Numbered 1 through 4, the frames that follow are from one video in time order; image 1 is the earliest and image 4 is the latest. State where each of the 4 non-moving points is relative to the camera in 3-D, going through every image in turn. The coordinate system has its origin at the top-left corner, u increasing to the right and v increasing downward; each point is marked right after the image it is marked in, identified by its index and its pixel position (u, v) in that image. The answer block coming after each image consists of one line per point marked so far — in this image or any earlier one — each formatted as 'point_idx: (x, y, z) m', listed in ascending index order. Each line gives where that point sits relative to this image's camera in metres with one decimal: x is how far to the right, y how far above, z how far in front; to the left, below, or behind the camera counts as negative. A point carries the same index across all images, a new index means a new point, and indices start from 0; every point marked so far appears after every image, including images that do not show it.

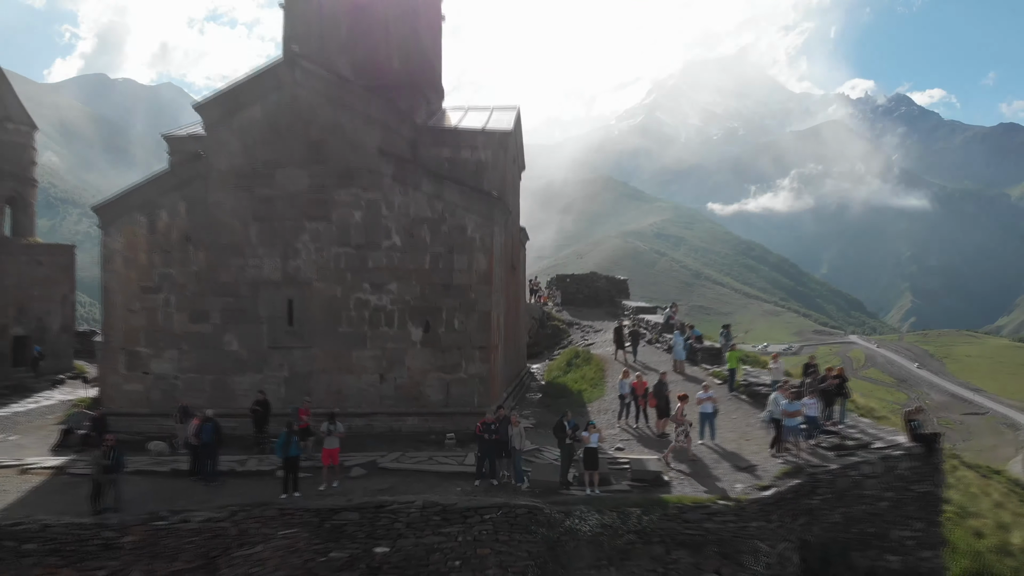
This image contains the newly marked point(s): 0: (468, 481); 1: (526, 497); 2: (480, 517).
0: (-0.5, -2.9, +9.4) m
1: (+0.2, -2.7, +8.7) m
2: (-0.3, -2.8, +8.1) m
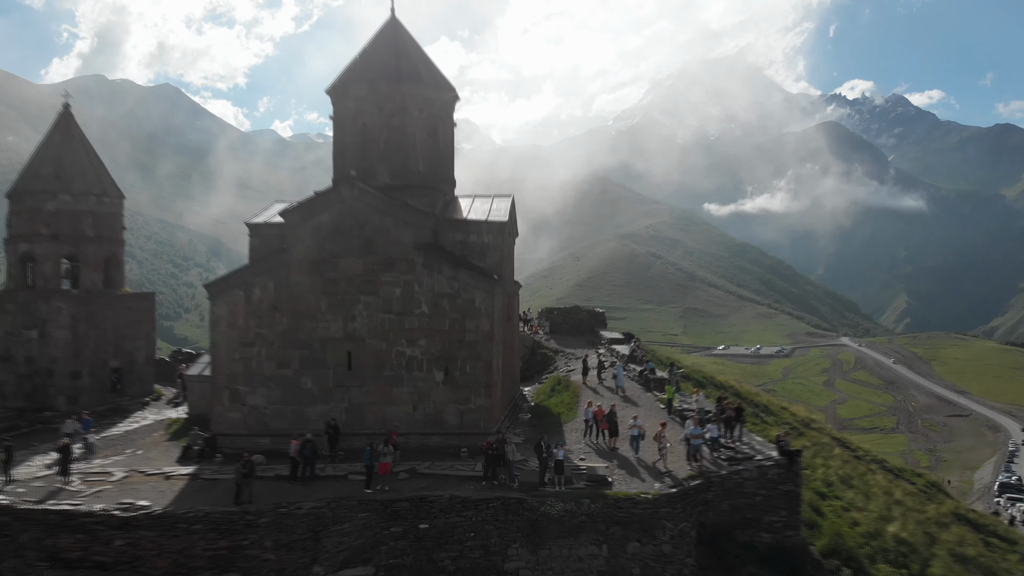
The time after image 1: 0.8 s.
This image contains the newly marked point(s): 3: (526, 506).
0: (-0.6, -3.3, +10.8) m
1: (+0.1, -3.2, +10.1) m
2: (-0.4, -3.3, +9.6) m
3: (+0.2, -3.3, +9.4) m
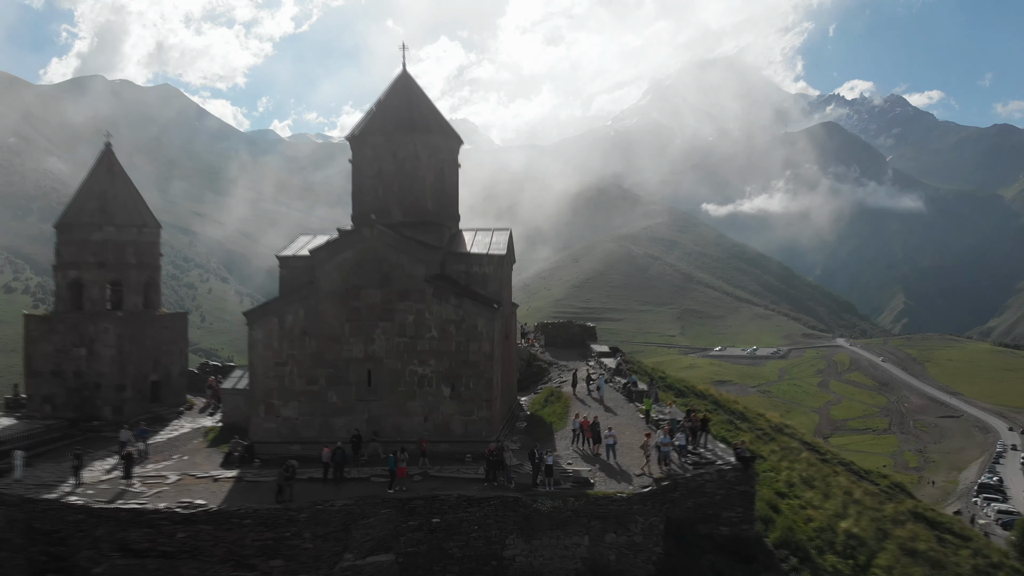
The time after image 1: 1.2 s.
0: (-0.6, -3.6, +11.6) m
1: (+0.1, -3.4, +10.9) m
2: (-0.4, -3.5, +10.4) m
3: (+0.1, -3.5, +10.2) m
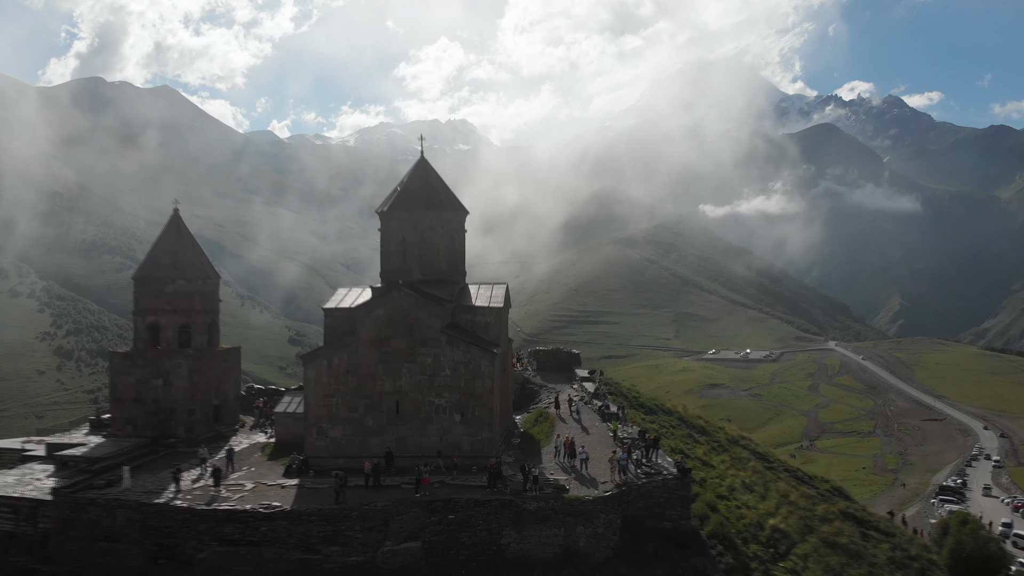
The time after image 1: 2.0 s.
0: (-0.7, -4.2, +13.3) m
1: (0.0, -4.0, +12.6) m
2: (-0.5, -4.1, +12.1) m
3: (+0.1, -4.1, +12.0) m
